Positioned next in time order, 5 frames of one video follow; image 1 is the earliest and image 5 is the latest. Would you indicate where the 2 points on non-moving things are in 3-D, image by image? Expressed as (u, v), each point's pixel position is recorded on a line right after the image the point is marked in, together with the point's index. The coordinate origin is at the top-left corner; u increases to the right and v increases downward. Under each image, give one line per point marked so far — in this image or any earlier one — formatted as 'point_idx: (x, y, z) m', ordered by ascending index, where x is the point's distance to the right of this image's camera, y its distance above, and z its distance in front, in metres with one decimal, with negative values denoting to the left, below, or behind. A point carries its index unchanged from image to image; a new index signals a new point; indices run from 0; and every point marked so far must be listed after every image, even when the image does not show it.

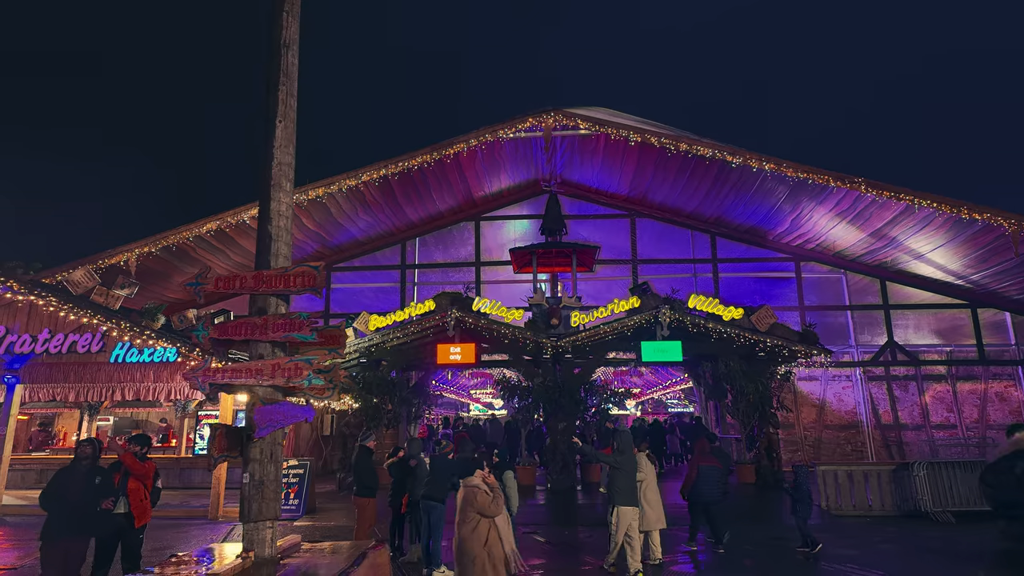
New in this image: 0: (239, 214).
0: (-8.3, +2.3, +18.3) m
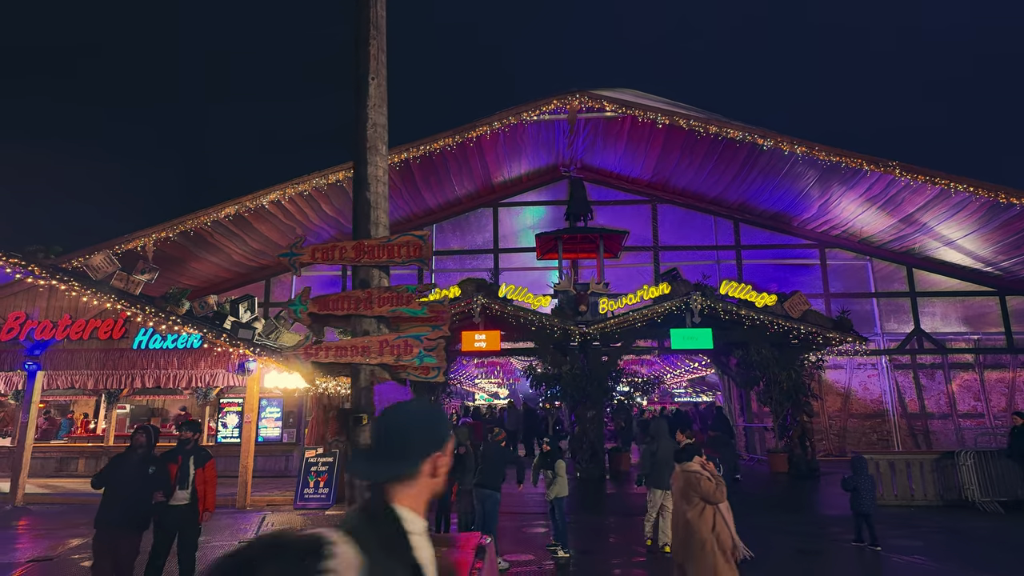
0: (-7.6, +2.7, +17.9) m
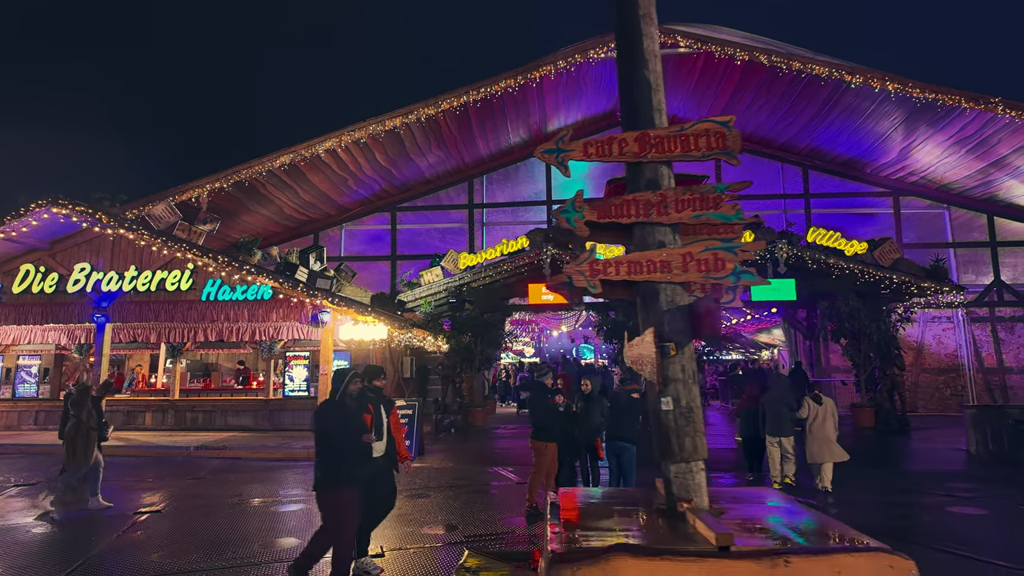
0: (-5.7, +4.1, +17.2) m
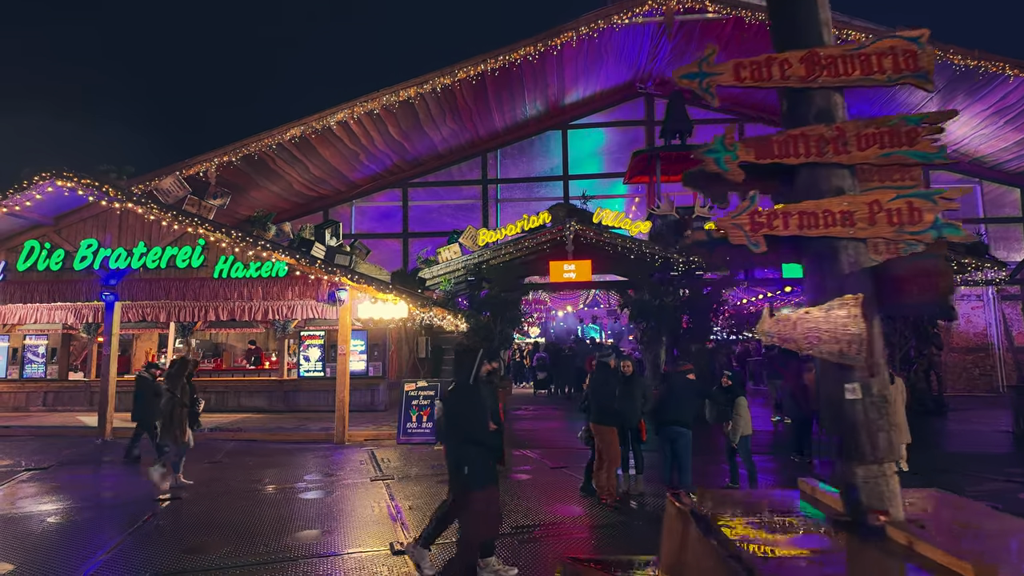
0: (-5.2, +4.7, +16.6) m
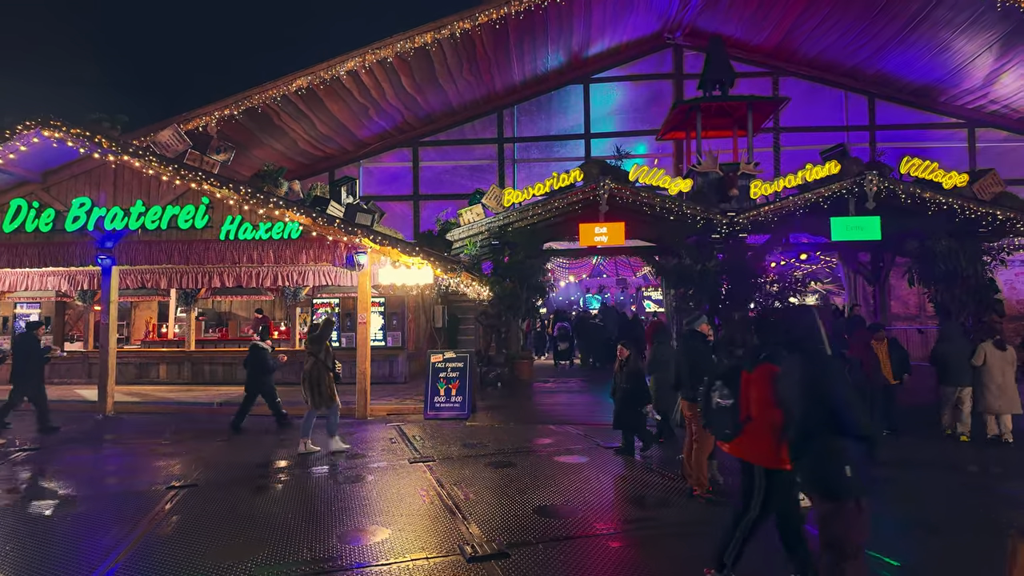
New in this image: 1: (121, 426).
0: (-4.5, +5.6, +15.2) m
1: (-7.1, -2.5, +11.0) m
